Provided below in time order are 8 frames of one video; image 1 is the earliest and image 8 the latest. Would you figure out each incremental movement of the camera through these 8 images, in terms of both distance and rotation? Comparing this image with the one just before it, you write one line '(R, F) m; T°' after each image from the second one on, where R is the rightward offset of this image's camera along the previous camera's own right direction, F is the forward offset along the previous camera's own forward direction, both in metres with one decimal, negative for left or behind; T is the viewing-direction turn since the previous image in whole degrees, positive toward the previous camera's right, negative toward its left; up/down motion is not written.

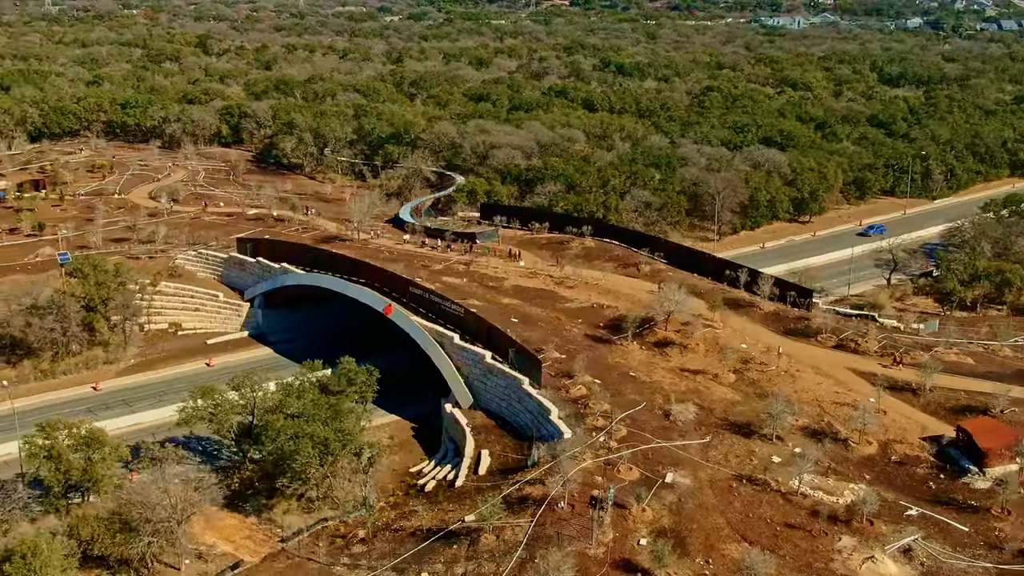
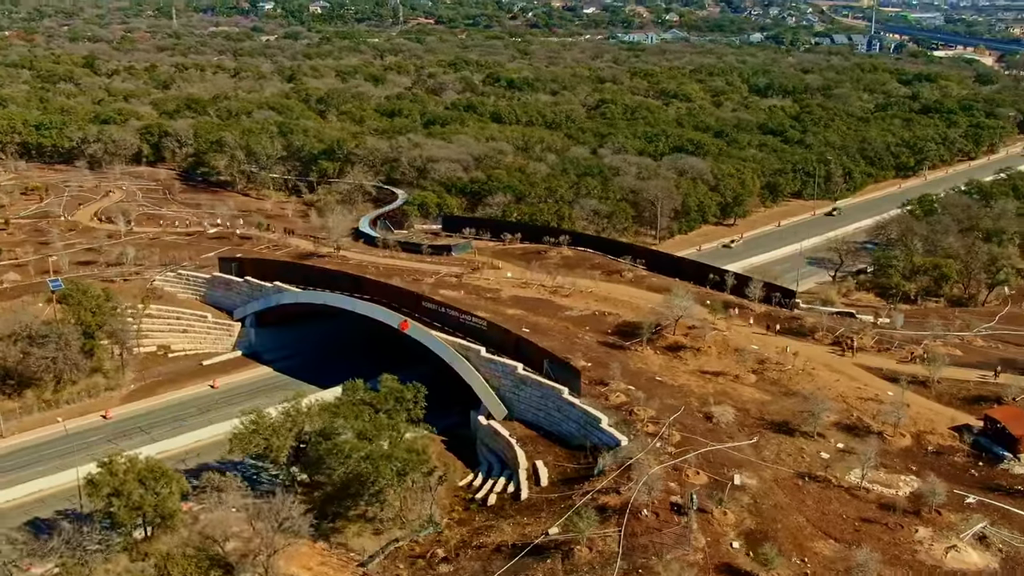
(-4.0, +0.7) m; +7°
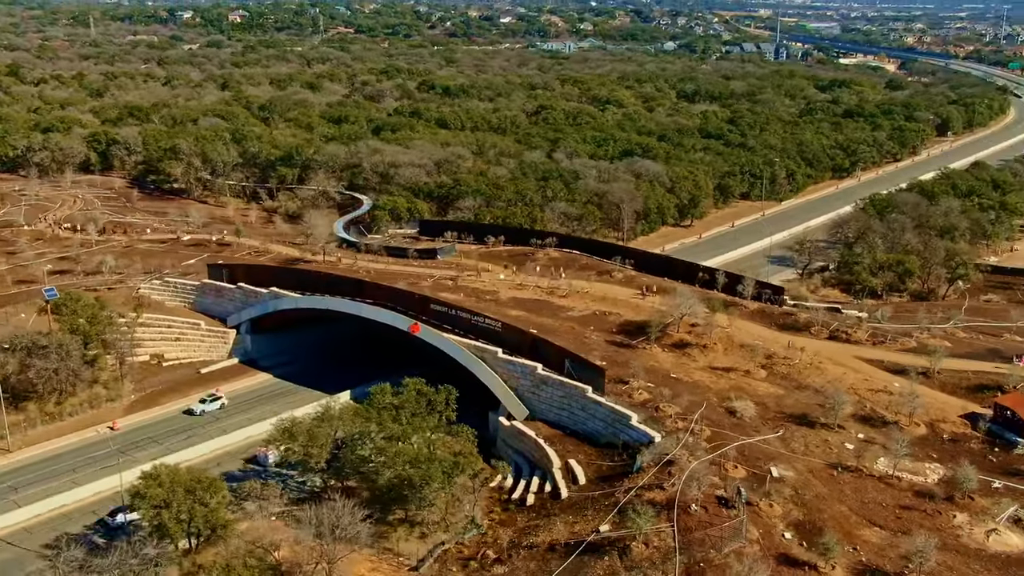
(-2.4, +0.3) m; +4°
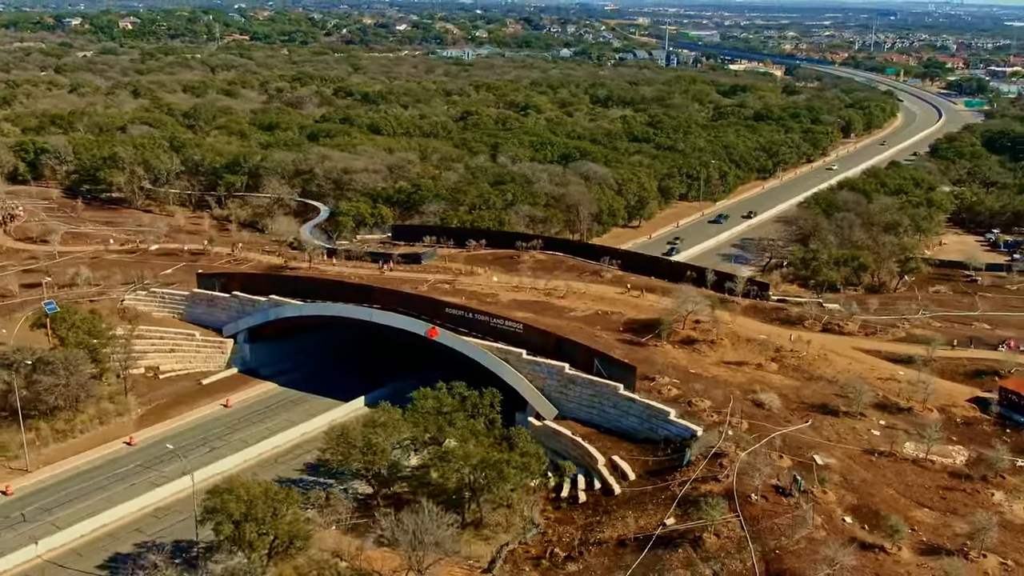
(-3.2, +0.1) m; +5°
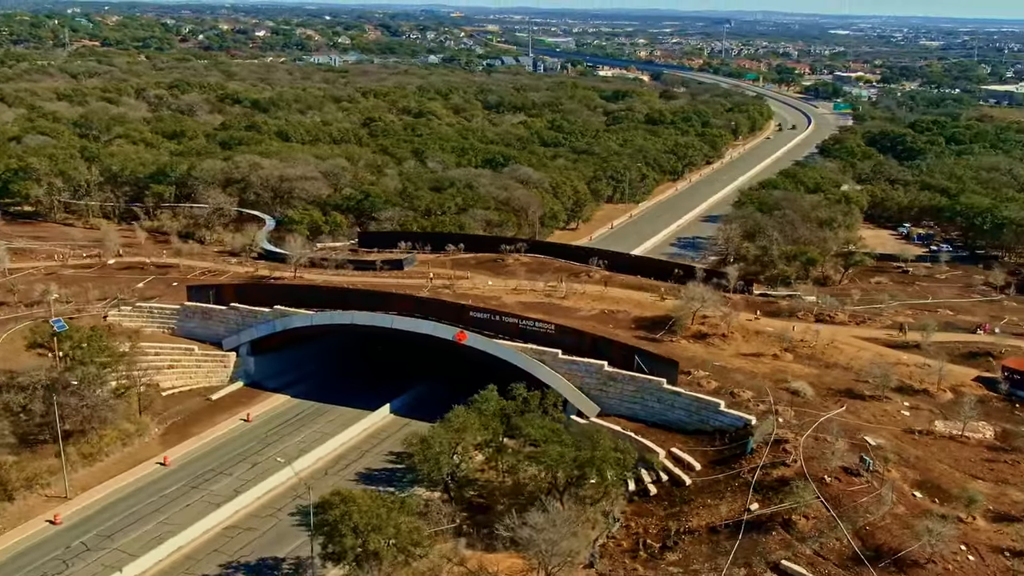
(-4.5, +0.1) m; +7°
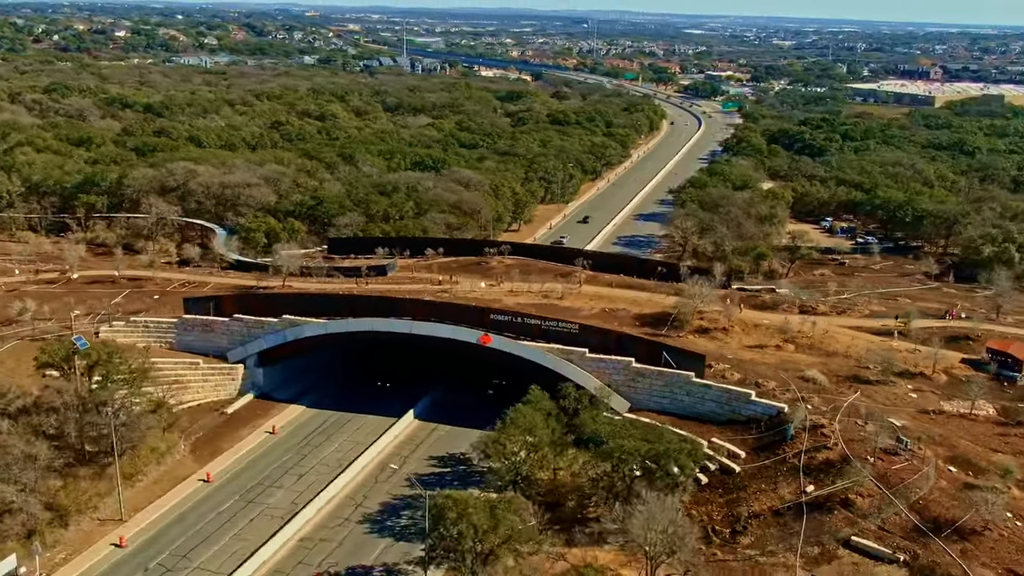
(-4.1, -0.4) m; +7°
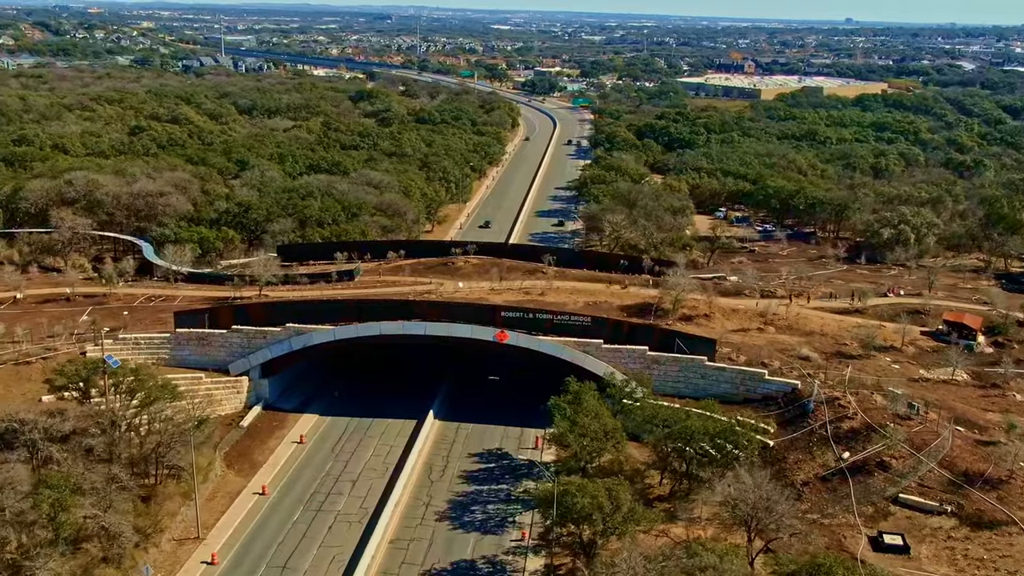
(-5.3, -0.5) m; +9°
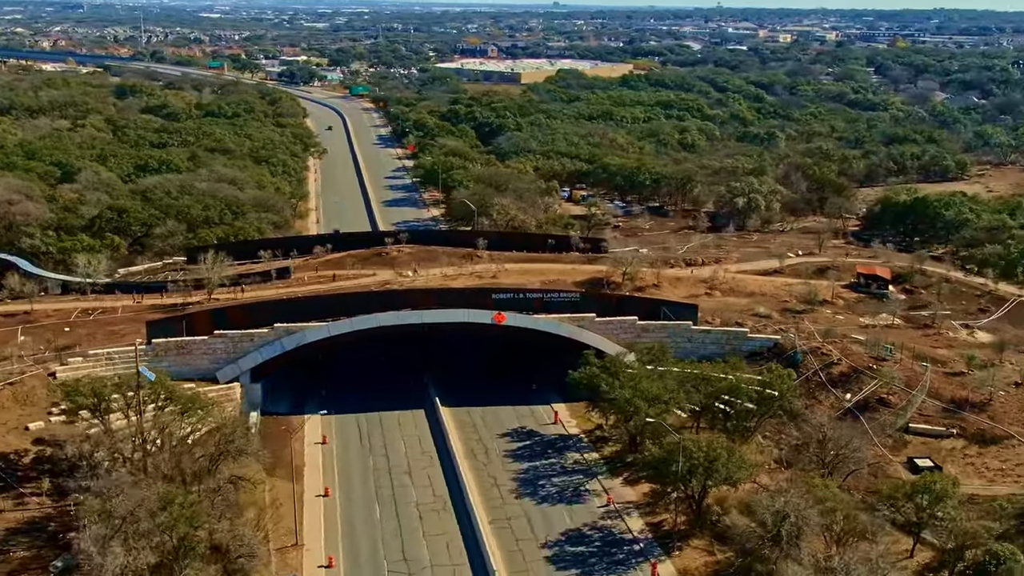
(-7.1, 0.0) m; +13°
